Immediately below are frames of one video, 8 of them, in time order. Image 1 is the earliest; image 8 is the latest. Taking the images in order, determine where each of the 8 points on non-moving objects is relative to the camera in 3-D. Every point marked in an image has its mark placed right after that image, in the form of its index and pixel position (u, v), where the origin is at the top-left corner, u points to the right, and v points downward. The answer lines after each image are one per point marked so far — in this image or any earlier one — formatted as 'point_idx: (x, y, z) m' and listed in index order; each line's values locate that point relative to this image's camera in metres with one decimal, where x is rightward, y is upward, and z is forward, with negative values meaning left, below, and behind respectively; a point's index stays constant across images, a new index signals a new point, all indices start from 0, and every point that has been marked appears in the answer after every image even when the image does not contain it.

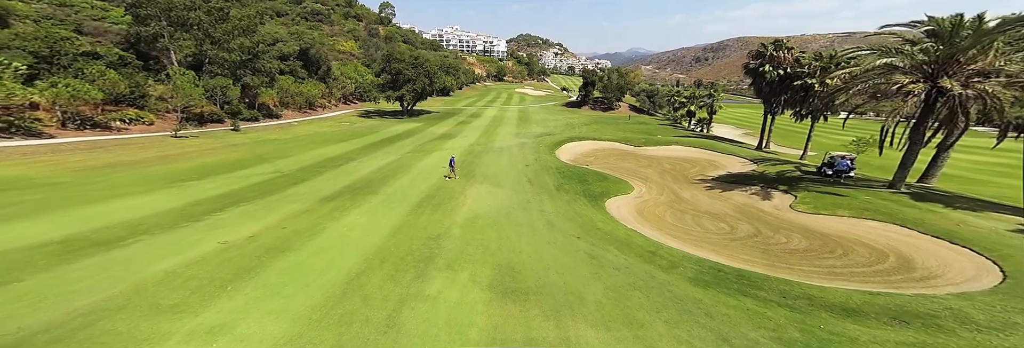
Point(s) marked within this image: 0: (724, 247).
0: (+9.3, -3.0, +16.0) m
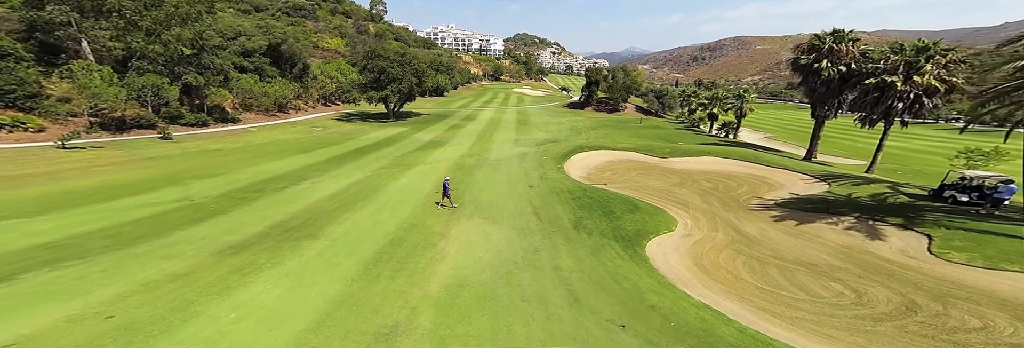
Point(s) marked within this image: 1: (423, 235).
0: (+9.4, -4.4, +9.5) m
1: (-3.9, -2.6, +16.0) m
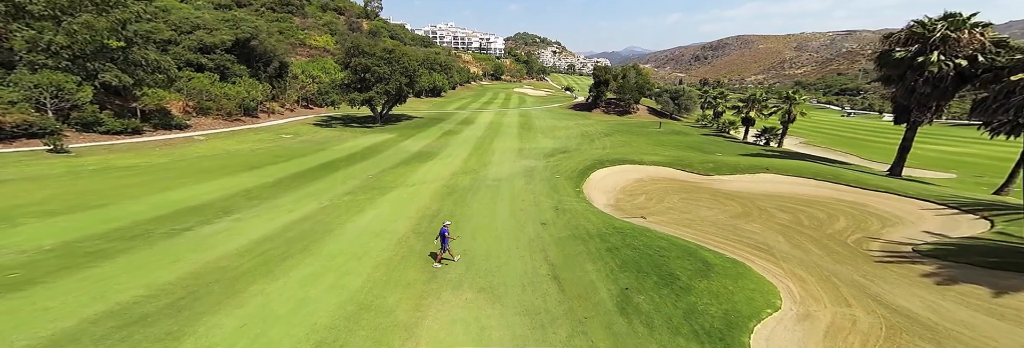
0: (+9.7, -5.9, +3.1) m
1: (-3.6, -4.1, +9.6) m
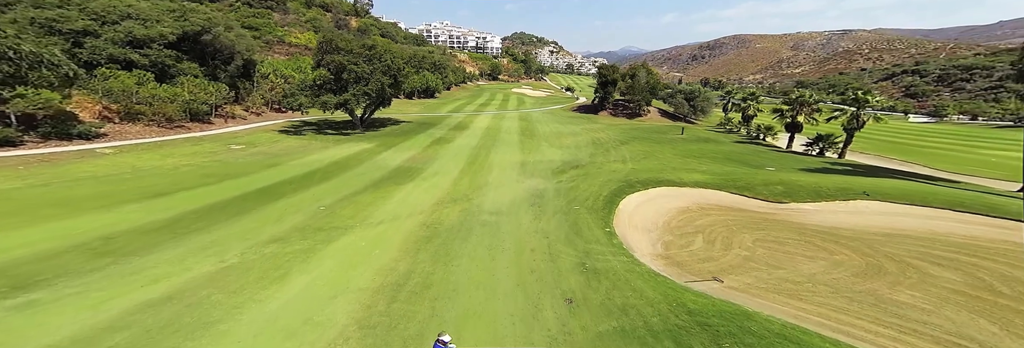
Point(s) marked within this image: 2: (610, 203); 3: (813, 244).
0: (+10.1, -7.2, -3.1) m
1: (-3.3, -5.5, +3.3) m
2: (+5.0, -1.5, +18.6) m
3: (+11.4, -2.8, +13.9) m
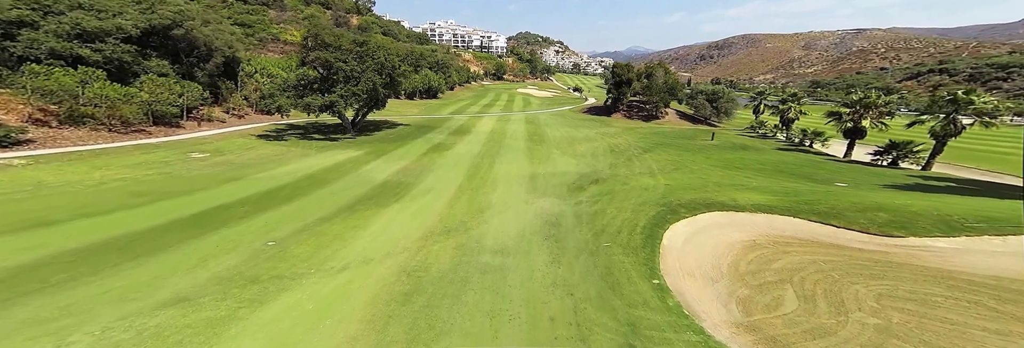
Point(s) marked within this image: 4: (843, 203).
0: (+10.1, -8.1, -7.6) m
1: (-3.2, -6.4, -1.0) m
2: (+5.4, -2.4, +14.2) m
3: (+11.7, -3.8, +9.4) m
4: (+13.8, -1.3, +15.7) m
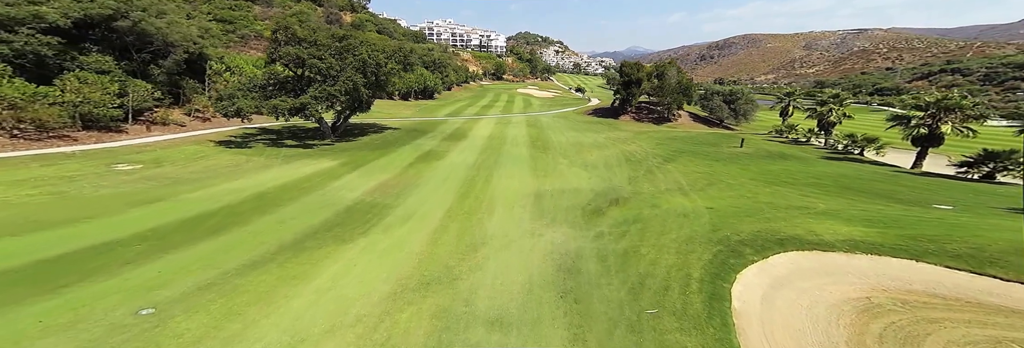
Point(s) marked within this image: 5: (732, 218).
0: (+10.3, -9.0, -11.9) m
1: (-3.0, -7.3, -5.2) m
2: (+5.5, -3.3, +9.9) m
3: (+11.8, -4.7, +5.2) m
4: (+13.9, -2.2, +11.4) m
5: (+8.7, -1.8, +14.8) m
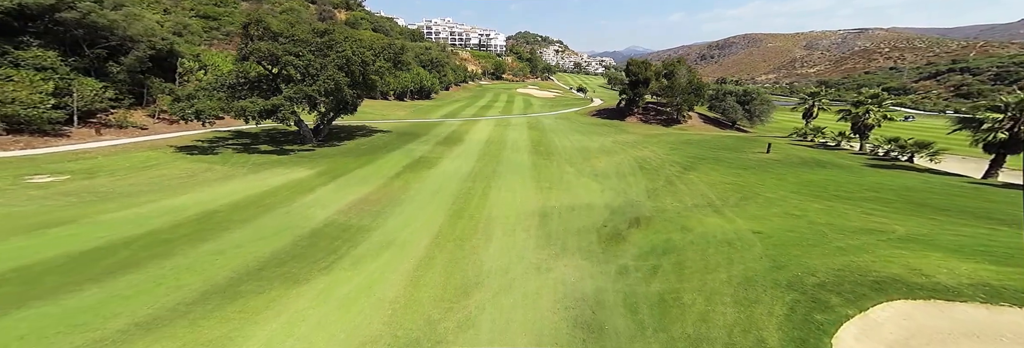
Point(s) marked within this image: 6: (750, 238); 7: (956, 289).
0: (+10.4, -9.7, -14.9) m
1: (-3.0, -8.0, -8.3) m
2: (+5.6, -4.0, +6.9) m
3: (+11.8, -5.4, +2.1) m
4: (+13.9, -2.9, +8.4) m
5: (+8.7, -2.4, +11.8) m
6: (+8.4, -2.3, +13.2) m
7: (+10.6, -2.9, +9.1) m
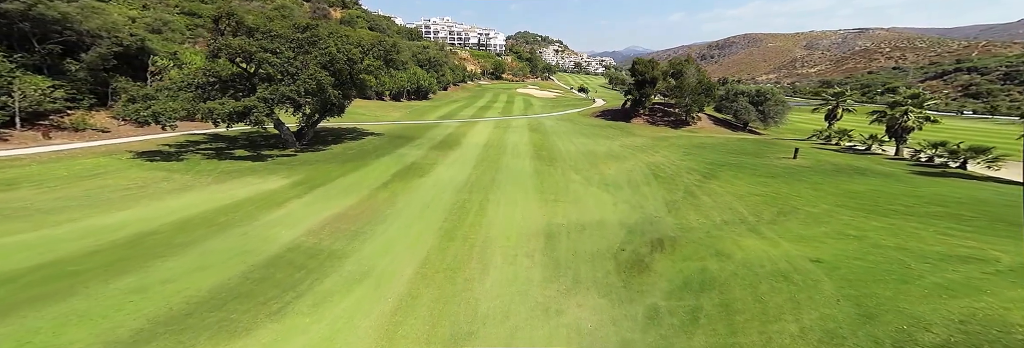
0: (+10.5, -10.2, -17.3) m
1: (-2.9, -8.5, -10.8) m
2: (+5.6, -4.5, +4.4) m
3: (+11.9, -5.9, -0.3) m
4: (+14.0, -3.4, +5.9) m
5: (+8.8, -2.9, +9.4) m
6: (+8.4, -2.8, +10.8) m
7: (+10.7, -3.5, +6.7) m
